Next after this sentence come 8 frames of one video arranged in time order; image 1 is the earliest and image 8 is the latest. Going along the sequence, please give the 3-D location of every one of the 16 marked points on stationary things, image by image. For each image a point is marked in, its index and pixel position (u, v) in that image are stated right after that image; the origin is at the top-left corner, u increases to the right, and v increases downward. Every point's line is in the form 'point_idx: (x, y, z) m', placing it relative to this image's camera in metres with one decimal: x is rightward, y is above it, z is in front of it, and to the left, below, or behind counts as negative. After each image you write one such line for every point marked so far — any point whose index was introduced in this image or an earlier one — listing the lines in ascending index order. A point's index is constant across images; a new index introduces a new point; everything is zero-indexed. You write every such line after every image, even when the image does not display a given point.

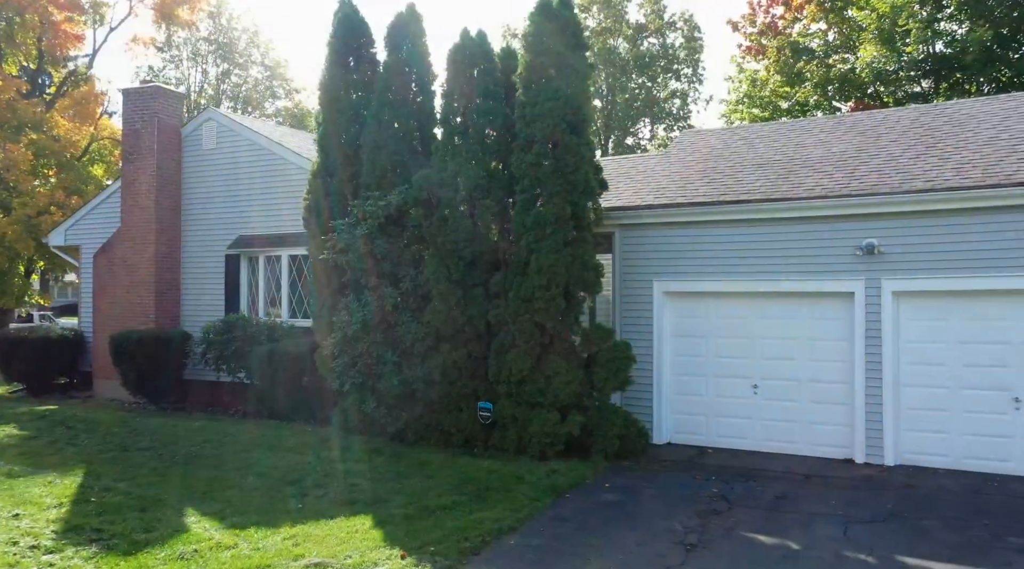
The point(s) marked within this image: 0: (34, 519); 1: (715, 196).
0: (-4.1, -2.0, +6.7) m
1: (+2.3, +1.0, +9.0) m
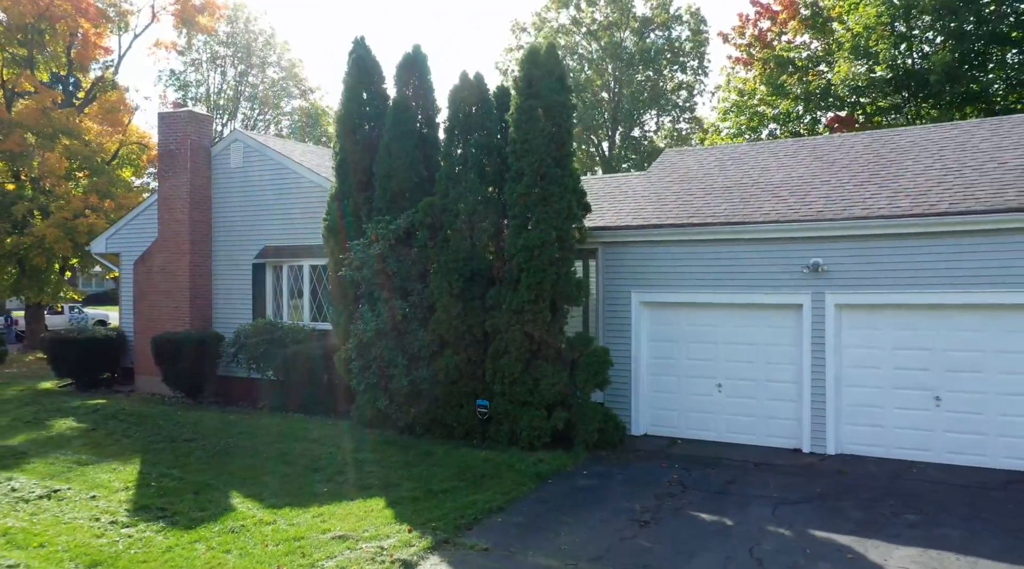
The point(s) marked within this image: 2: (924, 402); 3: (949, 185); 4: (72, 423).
0: (-4.2, -2.2, +8.1) m
1: (+2.3, +0.9, +10.2) m
2: (+4.7, -1.3, +8.8) m
3: (+5.1, +1.2, +9.1) m
4: (-6.6, -2.1, +11.6) m
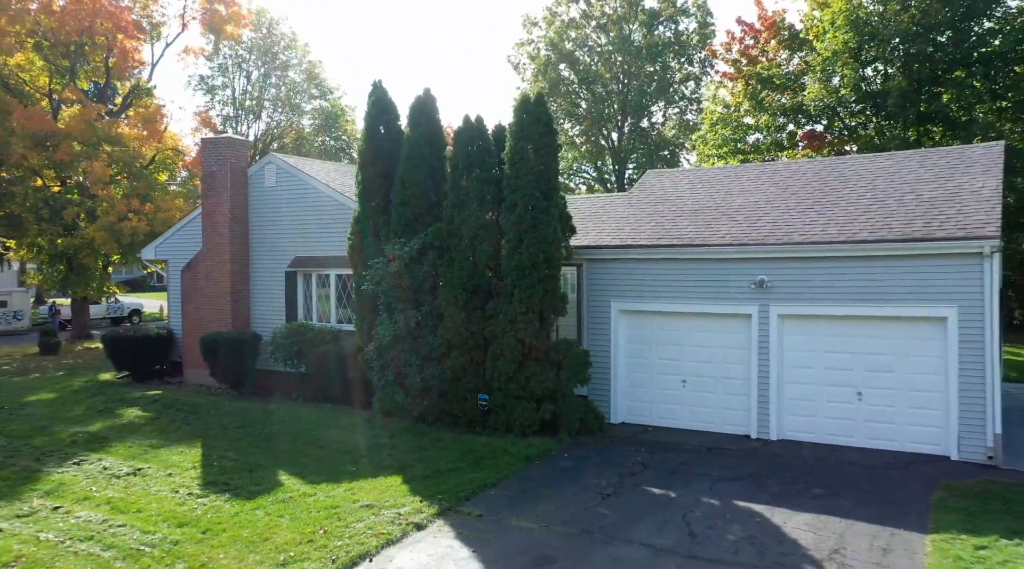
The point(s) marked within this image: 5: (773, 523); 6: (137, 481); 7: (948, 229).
0: (-4.3, -2.5, +10.1) m
1: (+2.2, +0.7, +12.0) m
2: (+4.7, -1.5, +10.6) m
3: (+5.1, +1.0, +10.8) m
4: (-6.7, -2.3, +13.7) m
5: (+2.7, -2.5, +8.0) m
6: (-4.8, -2.5, +9.8) m
7: (+5.6, +0.7, +9.9) m
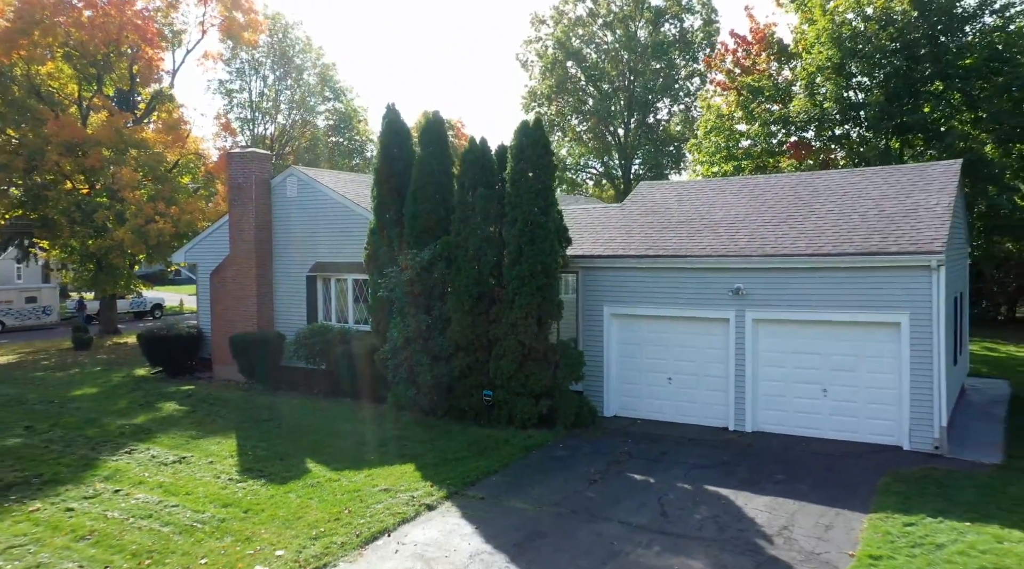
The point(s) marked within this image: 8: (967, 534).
0: (-4.3, -2.6, +11.4) m
1: (+2.2, +0.6, +13.2) m
2: (+4.7, -1.7, +11.8) m
3: (+5.1, +0.9, +11.9) m
4: (-6.6, -2.4, +15.1) m
5: (+2.7, -2.6, +9.2) m
6: (-4.8, -2.7, +11.2) m
7: (+5.6, +0.6, +11.0) m
8: (+4.7, -2.6, +8.0) m
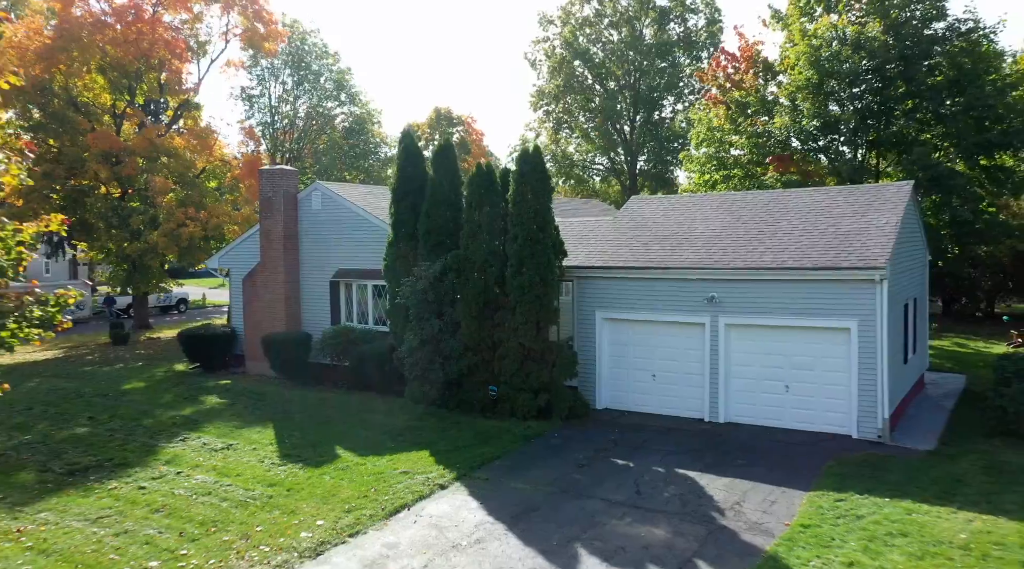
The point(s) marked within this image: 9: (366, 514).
0: (-4.3, -2.8, +13.3) m
1: (+2.2, +0.4, +14.9) m
2: (+4.7, -1.8, +13.5) m
3: (+5.1, +0.7, +13.6) m
4: (-6.5, -2.5, +16.9) m
5: (+2.7, -2.8, +10.9) m
6: (-4.7, -2.9, +13.0) m
7: (+5.6, +0.4, +12.7) m
8: (+4.7, -2.8, +9.7) m
9: (-2.0, -3.1, +10.3) m
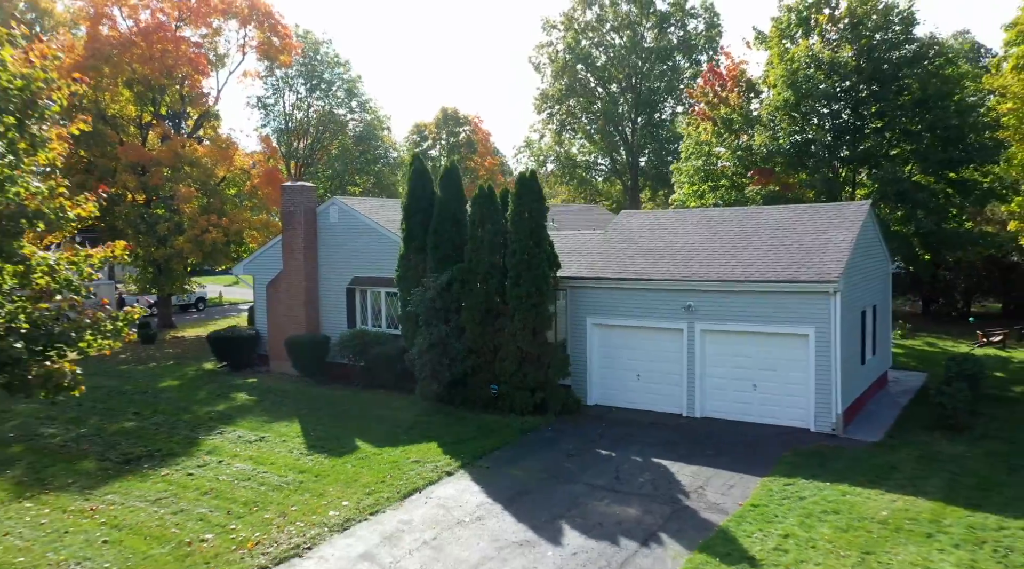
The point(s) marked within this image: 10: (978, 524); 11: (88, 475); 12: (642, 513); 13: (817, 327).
0: (-4.3, -3.1, +15.1) m
1: (+2.2, +0.2, +16.6) m
2: (+4.7, -2.0, +15.2) m
3: (+5.0, +0.5, +15.2) m
4: (-6.5, -2.7, +18.8) m
5: (+2.6, -3.1, +12.7) m
6: (-4.8, -3.1, +14.9) m
7: (+5.5, +0.2, +14.3) m
8: (+4.7, -3.1, +11.5) m
9: (-2.0, -3.3, +12.0) m
10: (+6.1, -3.1, +10.1) m
11: (-7.3, -3.3, +13.3) m
12: (+1.9, -3.3, +11.1) m
13: (+5.7, -0.8, +14.3) m
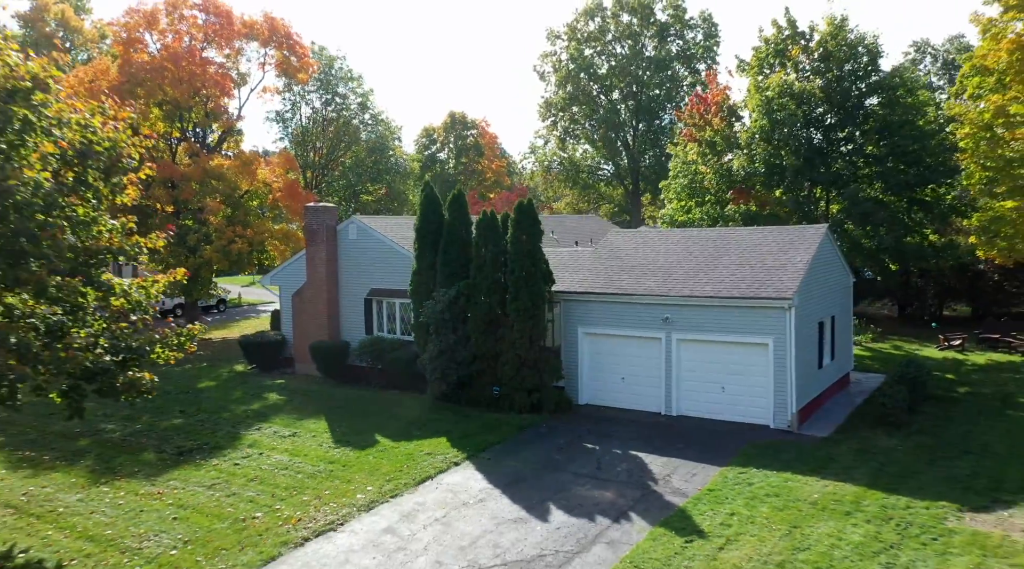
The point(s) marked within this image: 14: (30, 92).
0: (-4.3, -3.4, +17.4) m
1: (+2.2, -0.1, +18.8) m
2: (+4.6, -2.4, +17.4) m
3: (+5.0, +0.1, +17.4) m
4: (-6.5, -3.0, +21.1) m
5: (+2.6, -3.4, +14.9) m
6: (-4.8, -3.4, +17.2) m
7: (+5.5, -0.1, +16.5) m
8: (+4.6, -3.4, +13.7) m
9: (-2.1, -3.7, +14.3) m
10: (+6.0, -3.5, +12.3) m
11: (-7.4, -3.7, +15.7) m
12: (+1.8, -3.7, +13.3) m
13: (+5.6, -1.1, +16.5) m
14: (-7.1, +2.8, +11.3) m
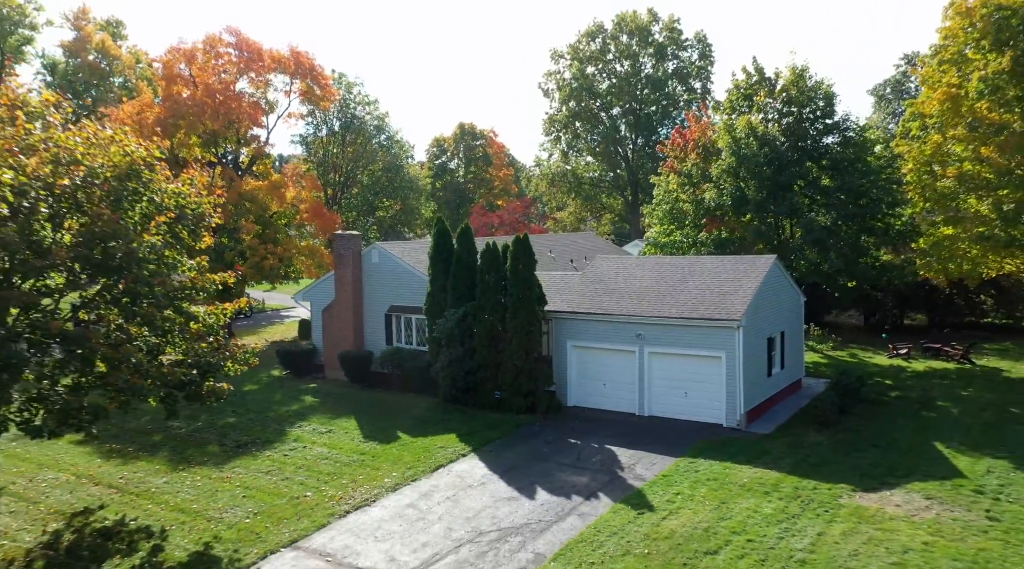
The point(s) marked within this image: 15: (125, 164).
0: (-4.4, -4.0, +21.0) m
1: (+2.2, -0.7, +22.3) m
2: (+4.6, -3.0, +20.9) m
3: (+5.0, -0.5, +20.9) m
4: (-6.5, -3.6, +24.7) m
5: (+2.5, -4.1, +18.4) m
6: (-4.8, -4.1, +20.8) m
7: (+5.4, -0.7, +20.0) m
8: (+4.5, -4.0, +17.2) m
9: (-2.1, -4.3, +17.9) m
10: (+5.9, -4.1, +15.8) m
11: (-7.4, -4.3, +19.3) m
12: (+1.7, -4.3, +16.8) m
13: (+5.6, -1.7, +19.9) m
14: (-7.2, +2.2, +15.0) m
15: (-7.5, +2.3, +14.8) m
